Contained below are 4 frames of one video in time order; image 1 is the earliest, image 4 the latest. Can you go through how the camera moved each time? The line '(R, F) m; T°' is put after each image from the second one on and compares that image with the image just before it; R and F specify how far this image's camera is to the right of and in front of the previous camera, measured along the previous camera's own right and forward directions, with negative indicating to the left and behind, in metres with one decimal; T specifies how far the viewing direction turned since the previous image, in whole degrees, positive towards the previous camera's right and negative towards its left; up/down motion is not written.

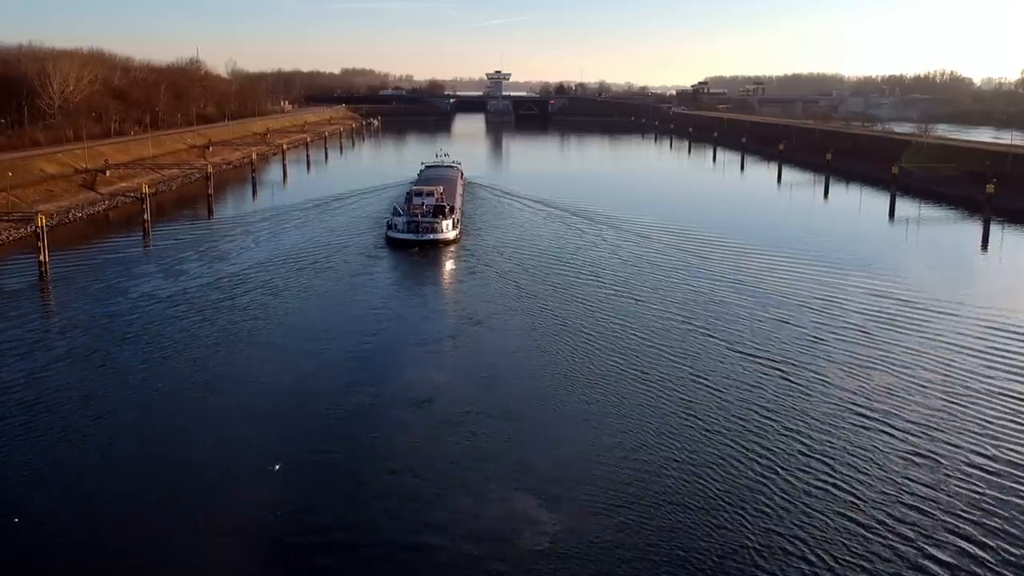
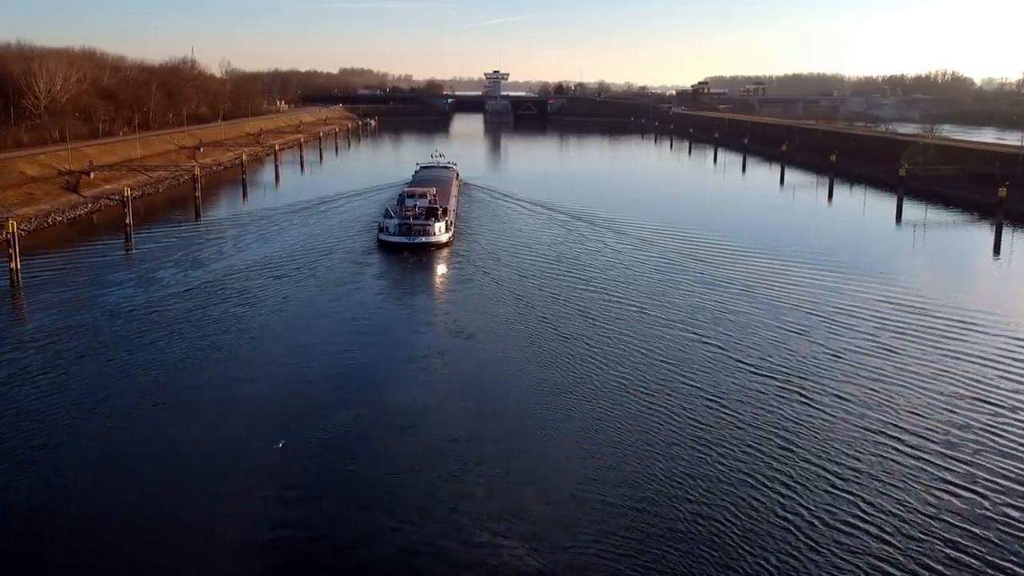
(0.0, +0.3) m; 0°
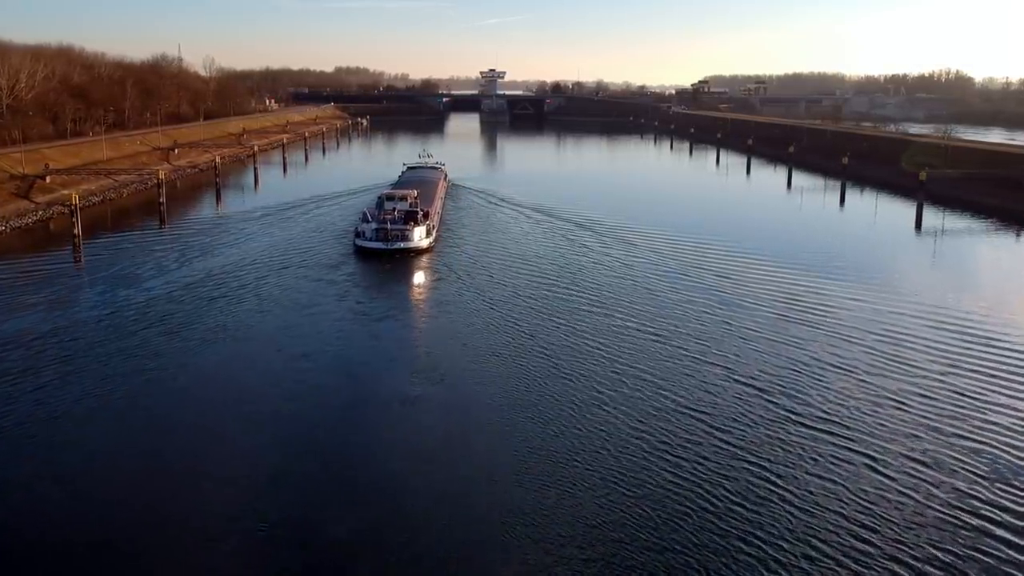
(+0.1, +0.8) m; 0°
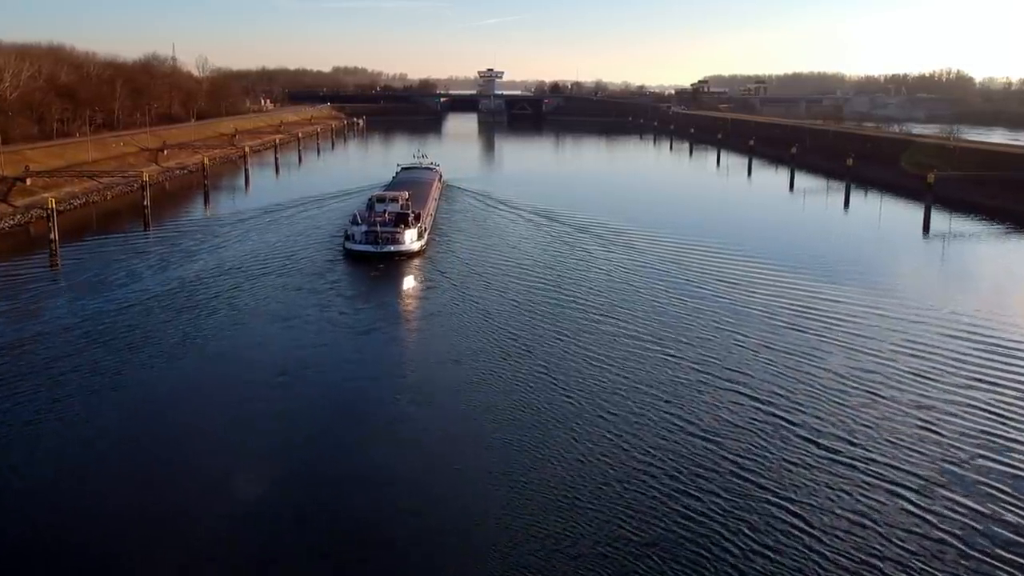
(0.0, +0.3) m; 0°
